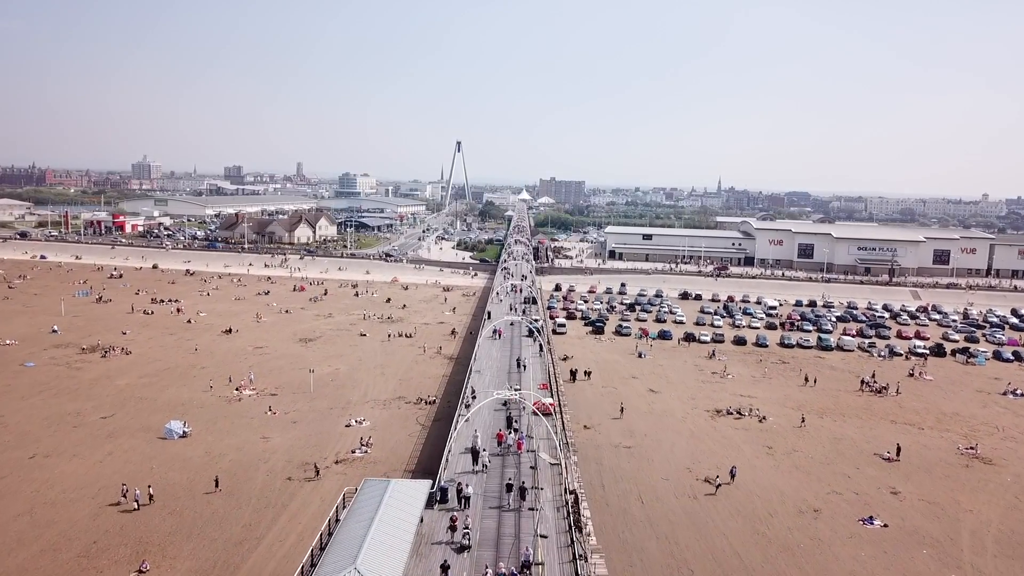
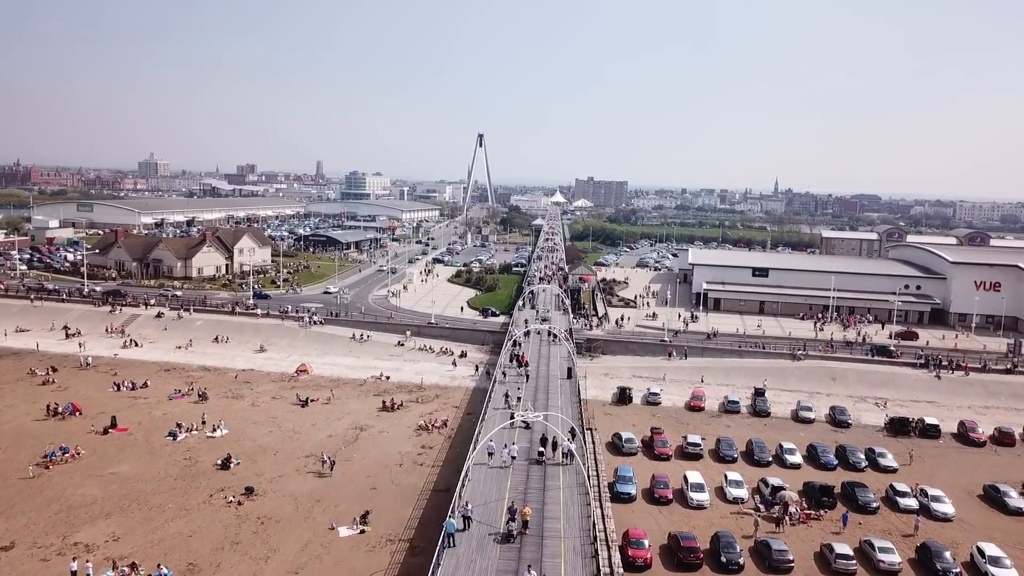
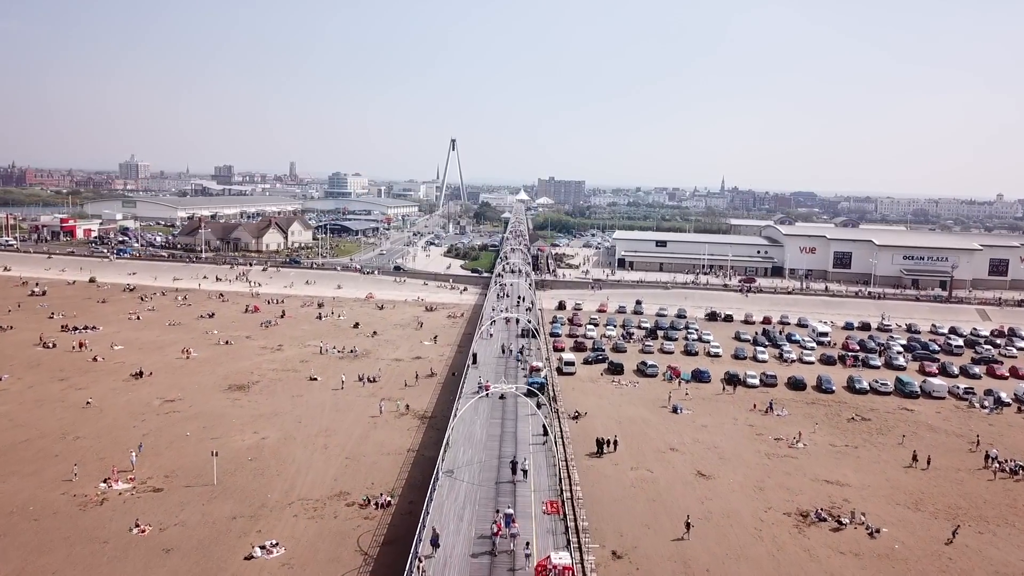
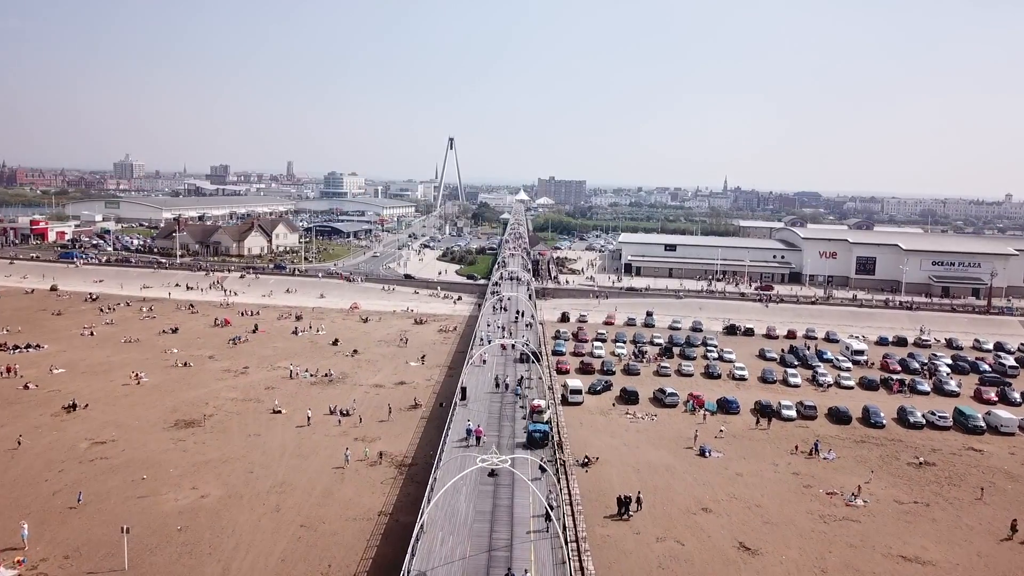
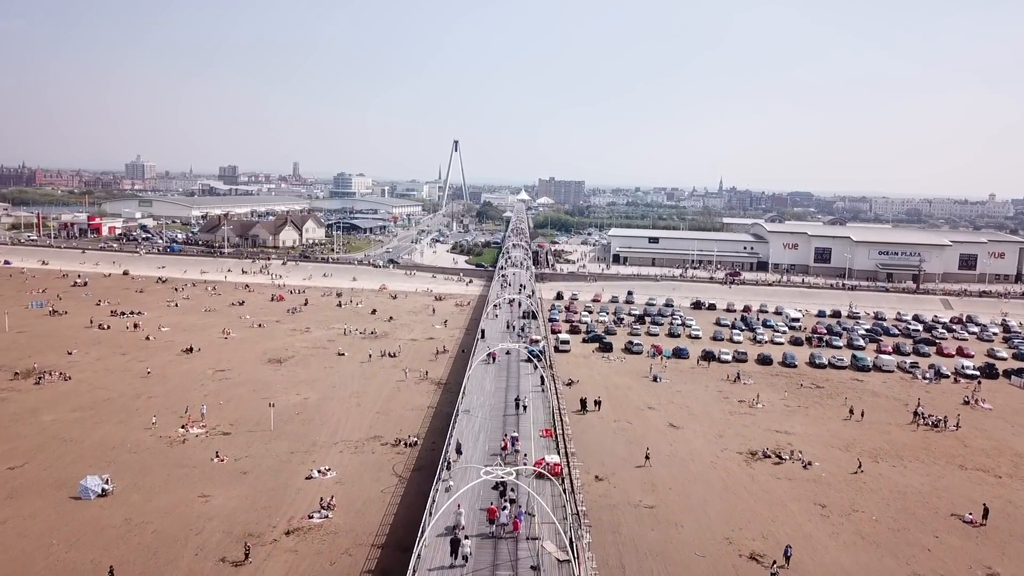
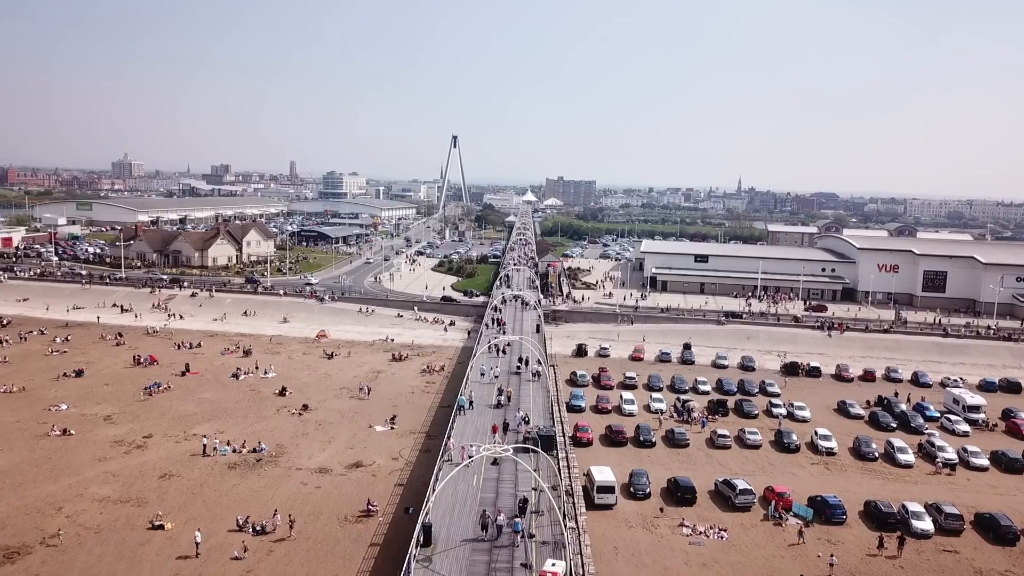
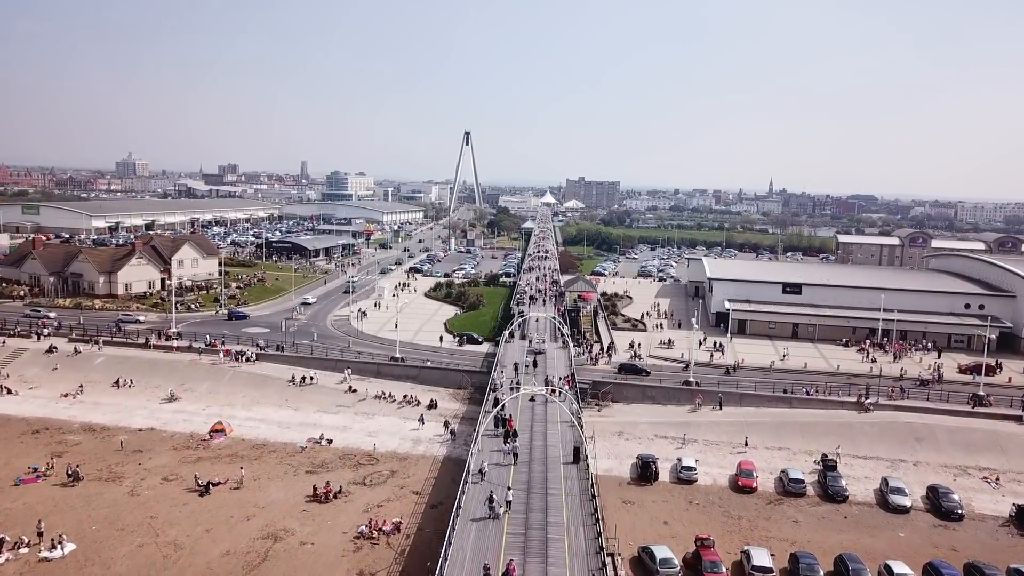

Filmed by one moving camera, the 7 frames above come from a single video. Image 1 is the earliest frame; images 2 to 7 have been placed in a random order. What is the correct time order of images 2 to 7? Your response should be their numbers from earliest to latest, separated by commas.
5, 3, 4, 6, 2, 7
